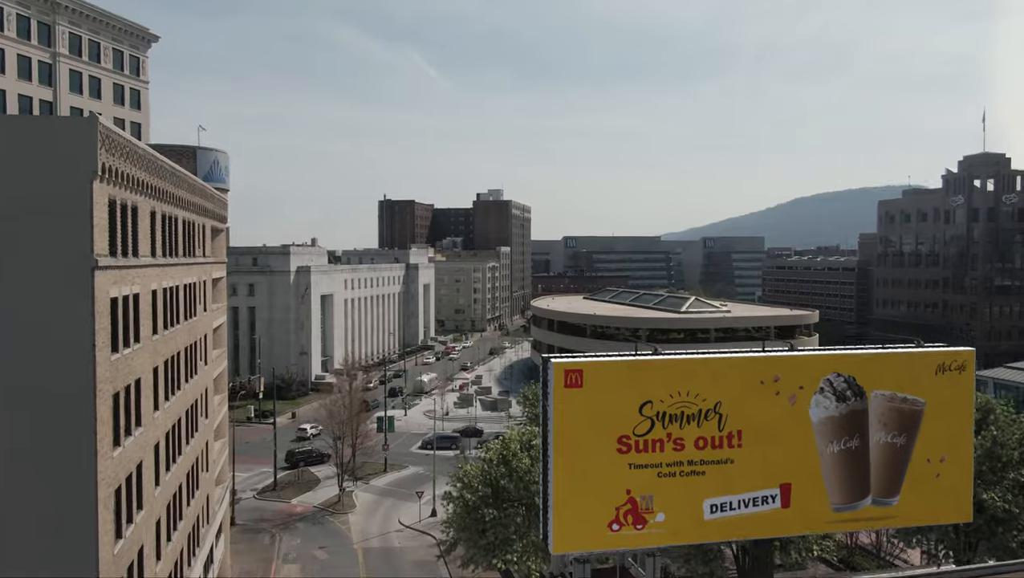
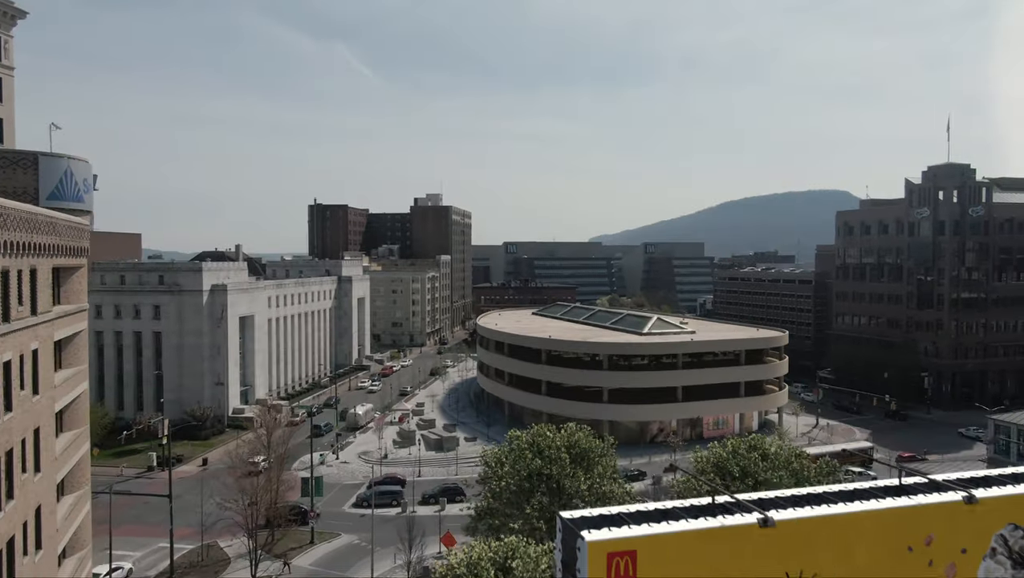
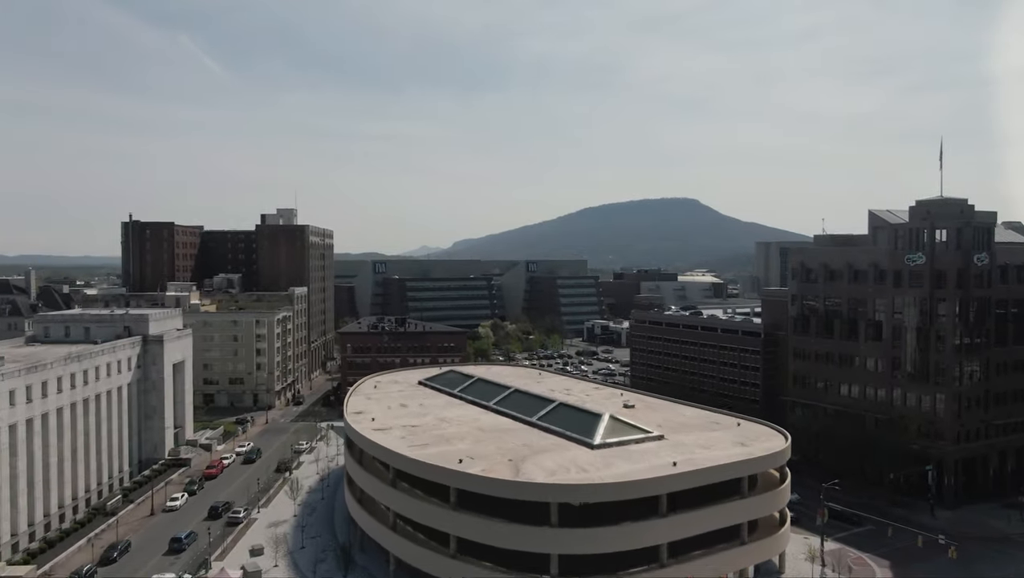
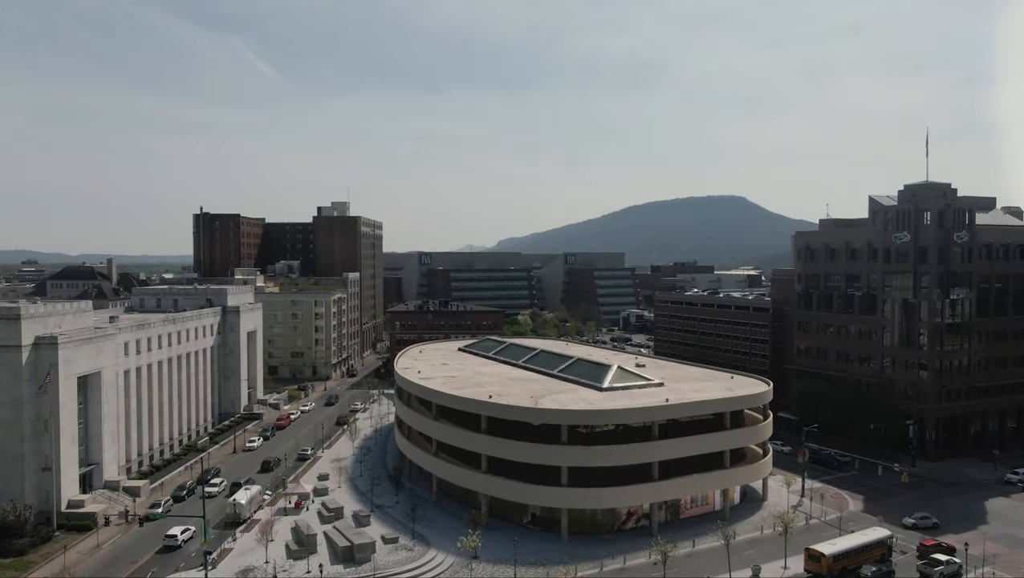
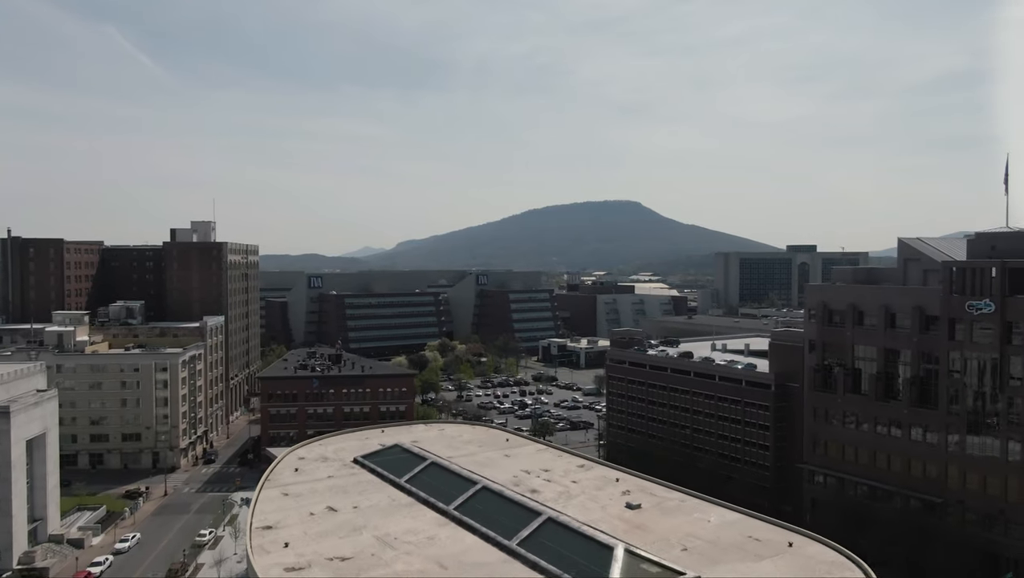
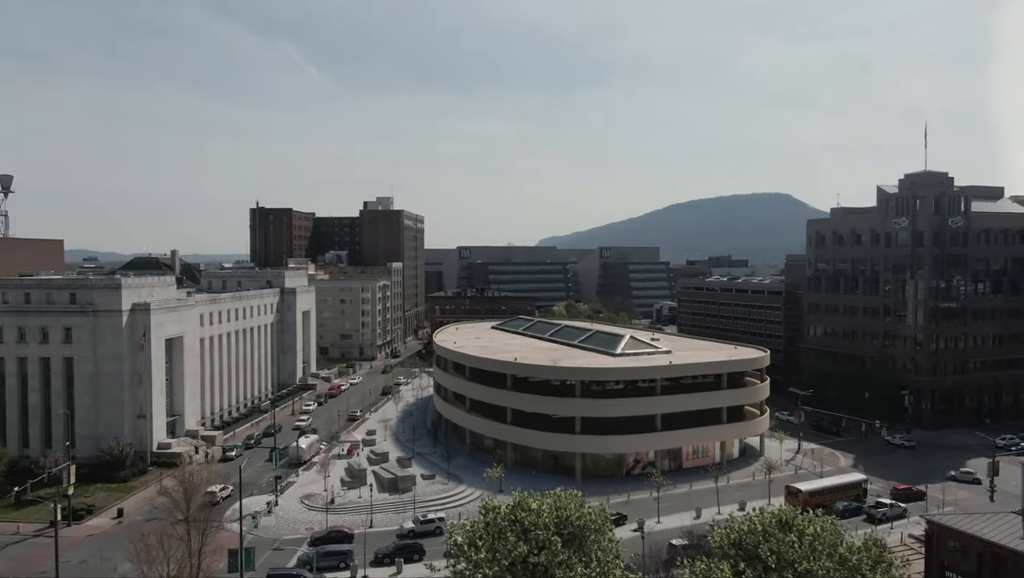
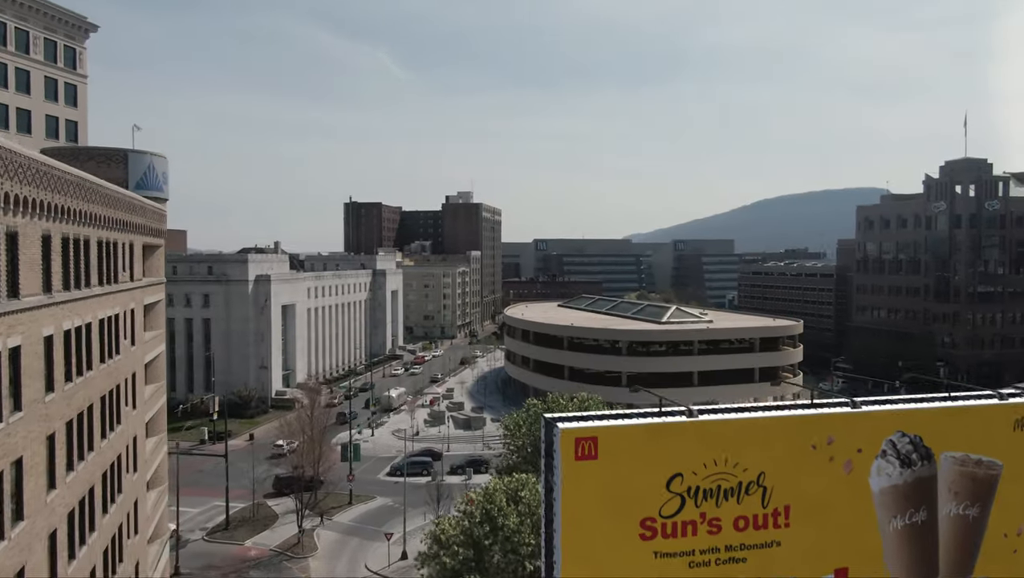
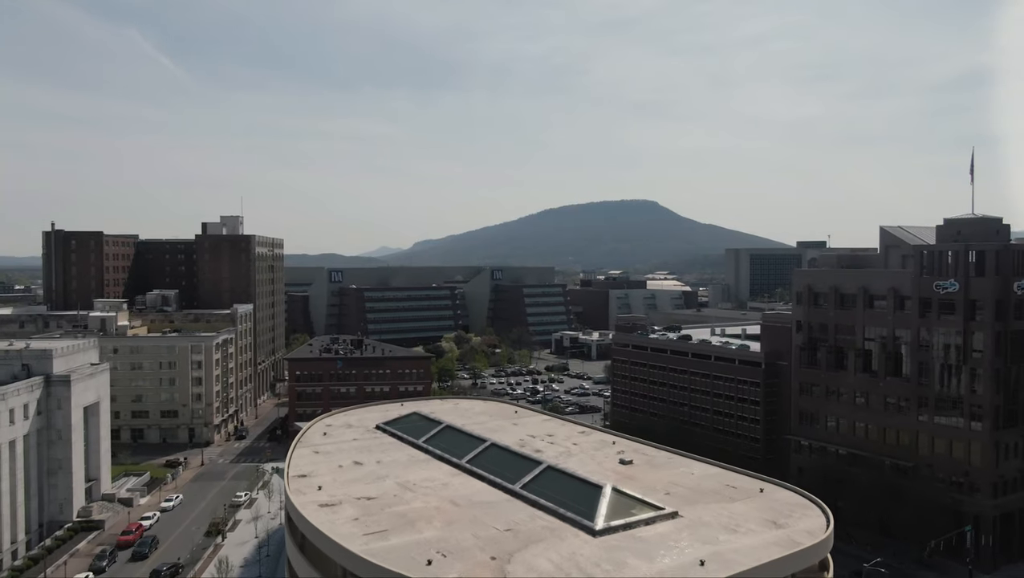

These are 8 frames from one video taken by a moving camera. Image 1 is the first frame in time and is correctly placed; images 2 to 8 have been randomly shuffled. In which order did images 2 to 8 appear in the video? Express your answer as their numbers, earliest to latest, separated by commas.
7, 2, 6, 4, 3, 8, 5
